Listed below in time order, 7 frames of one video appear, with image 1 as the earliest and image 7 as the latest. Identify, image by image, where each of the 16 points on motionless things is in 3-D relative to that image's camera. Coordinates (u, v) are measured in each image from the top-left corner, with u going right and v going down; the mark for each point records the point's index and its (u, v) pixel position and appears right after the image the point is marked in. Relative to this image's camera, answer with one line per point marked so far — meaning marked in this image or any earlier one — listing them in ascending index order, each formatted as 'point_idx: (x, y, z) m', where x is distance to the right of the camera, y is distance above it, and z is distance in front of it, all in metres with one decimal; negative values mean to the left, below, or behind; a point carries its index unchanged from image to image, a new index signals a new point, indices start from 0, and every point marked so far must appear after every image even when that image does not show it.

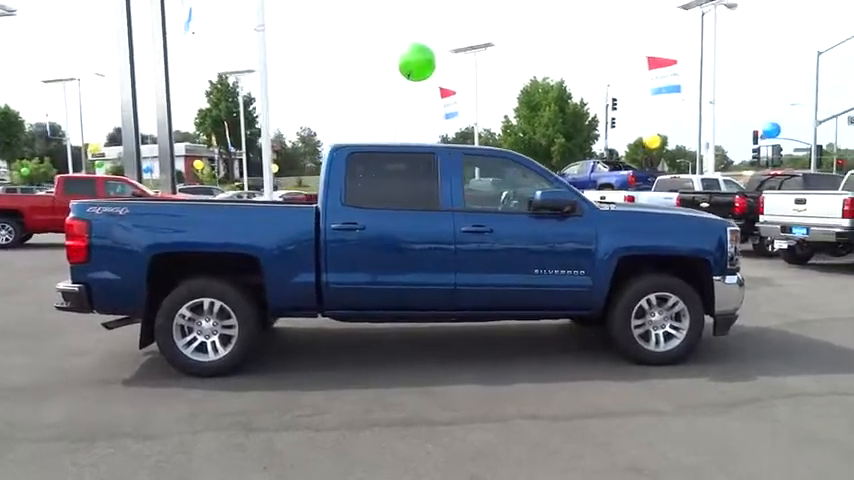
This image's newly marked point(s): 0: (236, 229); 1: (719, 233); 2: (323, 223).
0: (-1.5, +0.1, +5.9) m
1: (+2.4, 0.0, +6.2) m
2: (-0.8, +0.1, +6.0) m
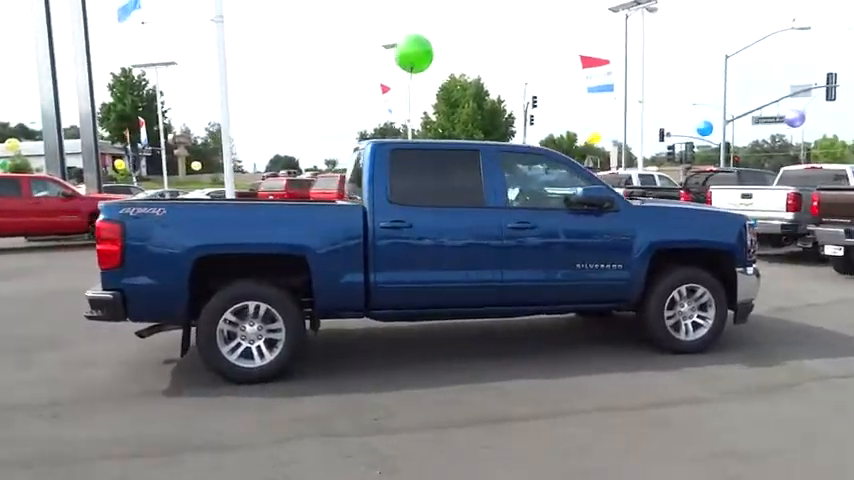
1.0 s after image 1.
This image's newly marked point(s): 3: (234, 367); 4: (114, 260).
0: (-1.1, +0.1, +5.7) m
1: (+2.7, +0.1, +6.6) m
2: (-0.4, +0.1, +5.8) m
3: (-1.4, -1.0, +5.7) m
4: (-2.3, -0.1, +5.5) m
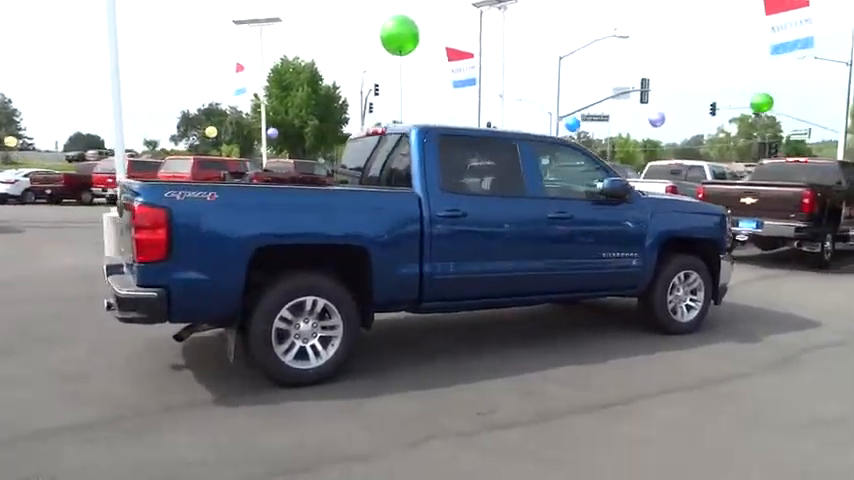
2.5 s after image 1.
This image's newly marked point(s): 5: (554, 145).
0: (-0.6, +0.2, +5.2) m
1: (+2.8, +0.2, +7.2) m
2: (0.0, +0.2, +5.6) m
3: (-0.9, -0.9, +5.2) m
4: (-1.7, -0.1, +4.7) m
5: (+1.1, +0.8, +6.4) m
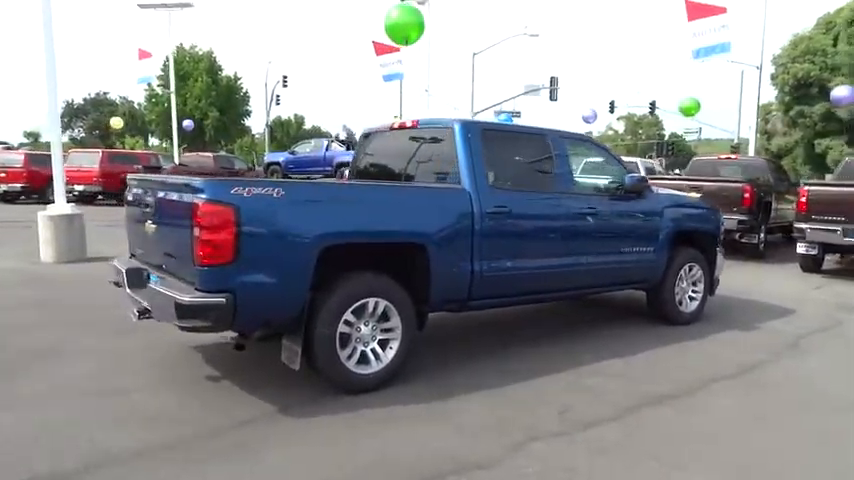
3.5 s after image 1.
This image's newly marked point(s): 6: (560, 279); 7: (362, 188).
0: (-0.1, +0.2, +5.0) m
1: (+2.8, +0.3, +7.5) m
2: (+0.4, +0.2, +5.4) m
3: (-0.4, -0.9, +4.9) m
4: (-1.1, -0.1, +4.3) m
5: (+1.3, +0.8, +6.4) m
6: (+1.1, -0.3, +6.2) m
7: (-0.4, +0.3, +4.9) m
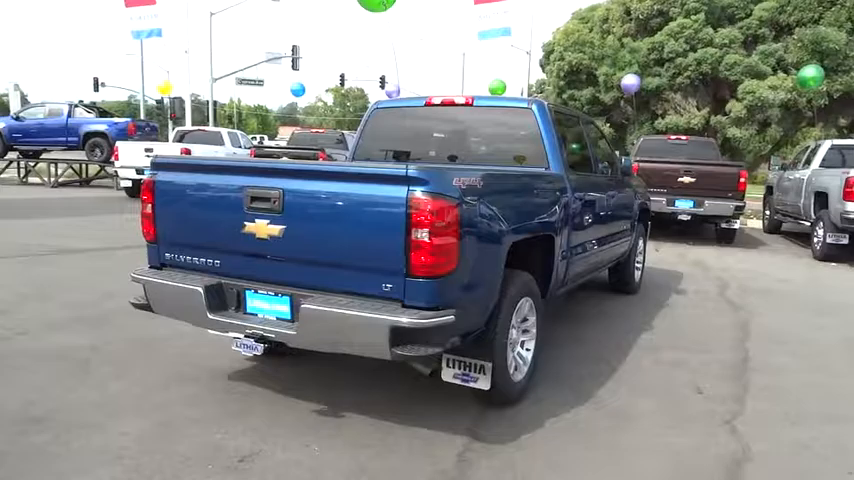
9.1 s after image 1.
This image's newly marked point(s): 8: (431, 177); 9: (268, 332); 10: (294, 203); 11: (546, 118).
0: (-0.3, 0.0, +5.4) m
1: (+2.8, +0.2, +7.7) m
2: (+0.2, +0.1, +5.8) m
3: (-0.6, -1.0, +5.3) m
4: (-1.3, -0.3, +4.8) m
5: (+1.2, +0.7, +6.7) m
6: (+1.0, -0.4, +6.5) m
7: (-0.6, +0.2, +5.3) m
8: (0.0, +0.4, +5.2) m
9: (-1.2, -0.7, +5.8) m
10: (-1.0, +0.3, +5.7) m
11: (+1.3, +1.3, +7.9) m
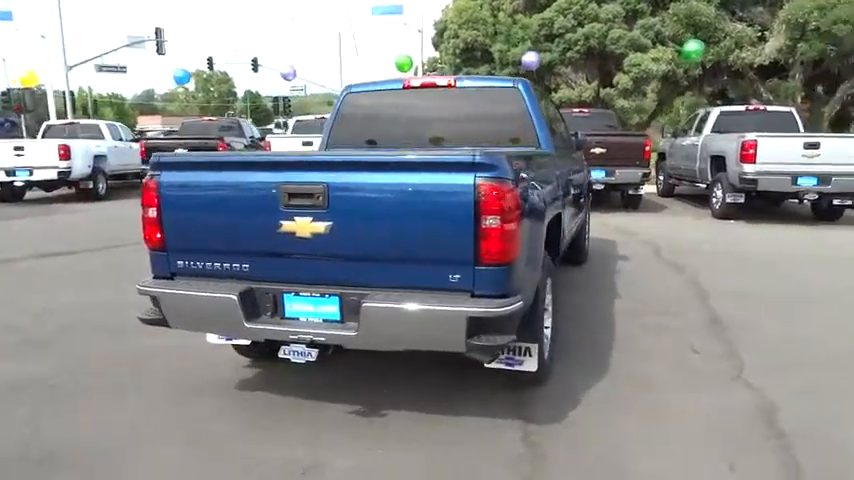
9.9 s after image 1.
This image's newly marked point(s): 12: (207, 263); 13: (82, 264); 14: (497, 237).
0: (+0.1, +0.1, +5.3) m
1: (+2.8, +0.6, +8.1) m
2: (+0.6, +0.2, +5.7) m
3: (-0.1, -1.0, +5.2) m
4: (-0.7, -0.3, +4.5) m
5: (+1.3, +0.9, +6.8) m
6: (+1.2, -0.2, +6.6) m
7: (-0.1, +0.2, +5.1) m
8: (+0.5, +0.5, +5.1) m
9: (-0.8, -0.7, +5.5) m
10: (-0.6, +0.3, +5.4) m
11: (+1.1, +1.5, +8.0) m
12: (-1.7, -0.2, +5.9) m
13: (-5.2, -0.4, +11.4) m
14: (+0.5, 0.0, +5.2) m
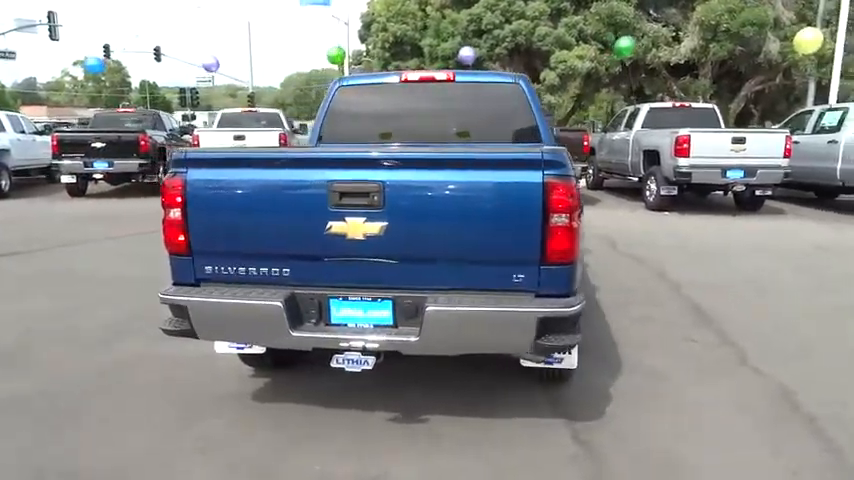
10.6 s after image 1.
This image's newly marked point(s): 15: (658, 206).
0: (+0.6, +0.1, +5.1) m
1: (+2.7, +0.6, +8.3) m
2: (+0.9, +0.2, +5.7) m
3: (+0.4, -1.0, +5.0) m
4: (-0.2, -0.3, +4.2) m
5: (+1.5, +1.0, +6.8) m
6: (+1.4, -0.2, +6.6) m
7: (+0.3, +0.2, +4.9) m
8: (+0.9, +0.5, +5.1) m
9: (-0.4, -0.7, +5.2) m
10: (-0.2, +0.3, +5.1) m
11: (+1.1, +1.5, +7.9) m
12: (-1.3, -0.2, +5.5) m
13: (-5.6, -0.4, +10.4) m
14: (+0.9, 0.0, +5.1) m
15: (+4.9, +0.7, +16.2) m
